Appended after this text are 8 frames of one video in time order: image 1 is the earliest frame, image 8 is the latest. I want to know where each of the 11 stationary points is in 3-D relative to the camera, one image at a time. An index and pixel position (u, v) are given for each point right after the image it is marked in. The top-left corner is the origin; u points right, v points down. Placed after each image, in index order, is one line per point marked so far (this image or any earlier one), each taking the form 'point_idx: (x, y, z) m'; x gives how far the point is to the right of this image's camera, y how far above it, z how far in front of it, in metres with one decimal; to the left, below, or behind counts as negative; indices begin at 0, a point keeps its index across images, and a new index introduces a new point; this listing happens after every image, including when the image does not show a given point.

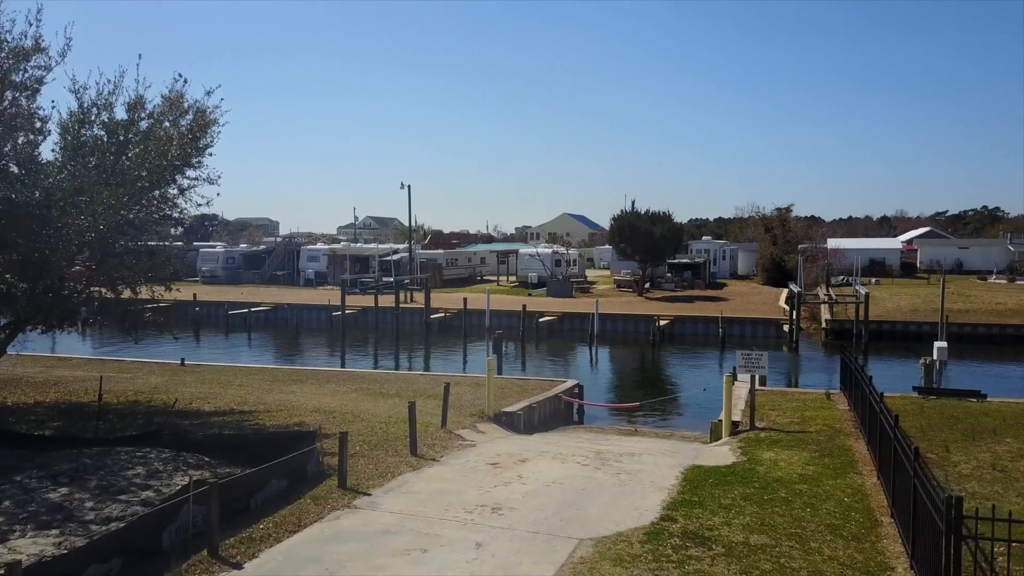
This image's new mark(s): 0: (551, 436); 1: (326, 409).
0: (+0.6, -2.4, +12.1) m
1: (-3.2, -2.1, +12.9) m
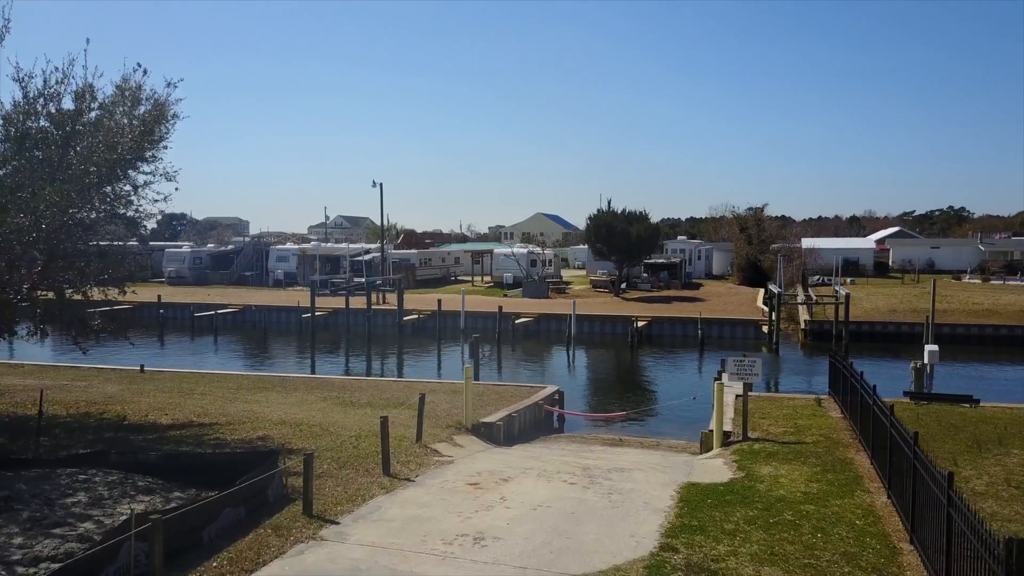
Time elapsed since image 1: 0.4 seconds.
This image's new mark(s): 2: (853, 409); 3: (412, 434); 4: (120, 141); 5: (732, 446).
0: (+0.3, -2.5, +11.5) m
1: (-3.5, -2.1, +12.0) m
2: (+5.2, -1.9, +11.4) m
3: (-1.4, -2.1, +10.8) m
4: (-6.1, +2.3, +11.6) m
5: (+3.1, -2.2, +10.5) m
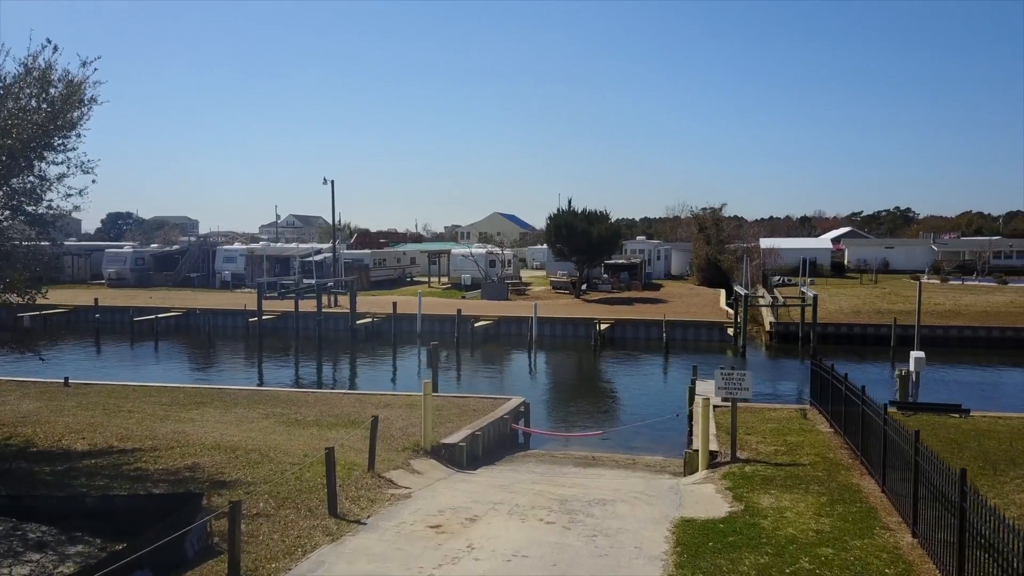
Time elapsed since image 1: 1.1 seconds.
0: (-0.2, -2.6, +10.3) m
1: (-4.1, -2.2, +10.7) m
2: (+4.7, -1.9, +10.5) m
3: (-1.9, -2.2, +9.6) m
4: (-6.6, +2.2, +10.1) m
5: (+2.7, -2.3, +9.5) m
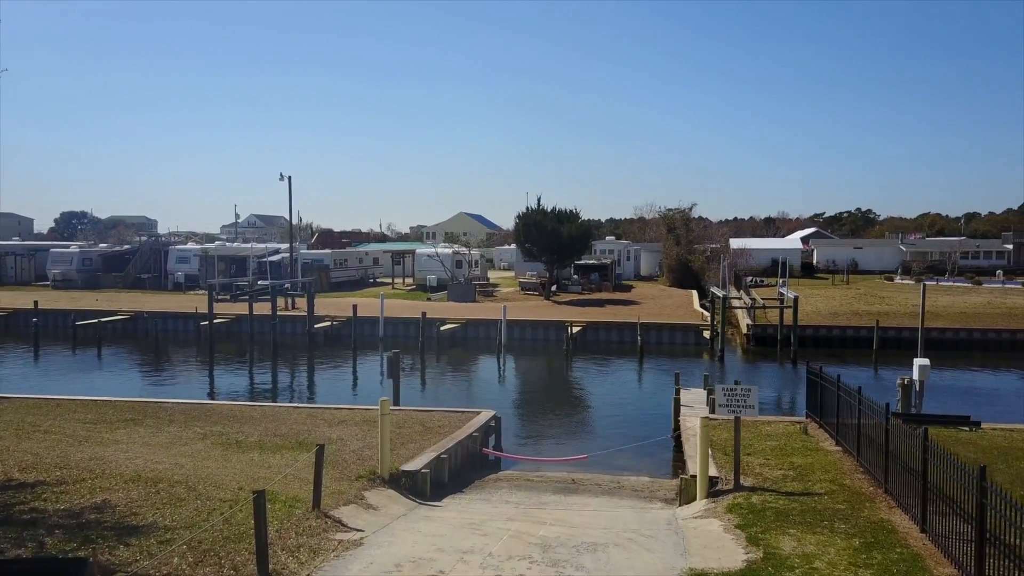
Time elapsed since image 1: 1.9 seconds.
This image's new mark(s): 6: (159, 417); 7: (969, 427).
0: (-0.5, -2.6, +8.9) m
1: (-4.4, -2.3, +9.1) m
2: (+4.3, -2.0, +9.3) m
3: (-2.2, -2.3, +8.1) m
4: (-6.9, +2.1, +8.4) m
5: (+2.3, -2.3, +8.2) m
6: (-6.2, -2.3, +13.2) m
7: (+7.1, -2.2, +11.6) m
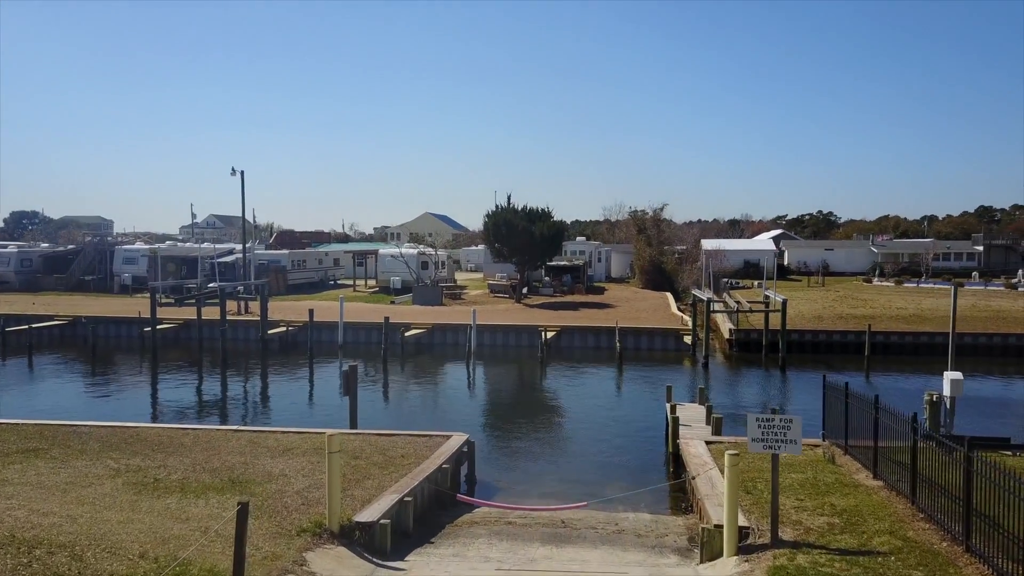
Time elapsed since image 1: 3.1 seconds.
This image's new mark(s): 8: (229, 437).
0: (-0.7, -2.6, +7.1) m
1: (-4.6, -2.3, +7.1) m
2: (+4.1, -2.0, +7.7) m
3: (-2.3, -2.3, +6.3) m
4: (-7.1, +2.1, +6.3) m
5: (+2.2, -2.4, +6.5) m
6: (-6.6, -2.4, +11.1) m
7: (+6.8, -2.2, +10.1) m
8: (-4.3, -2.3, +11.5) m
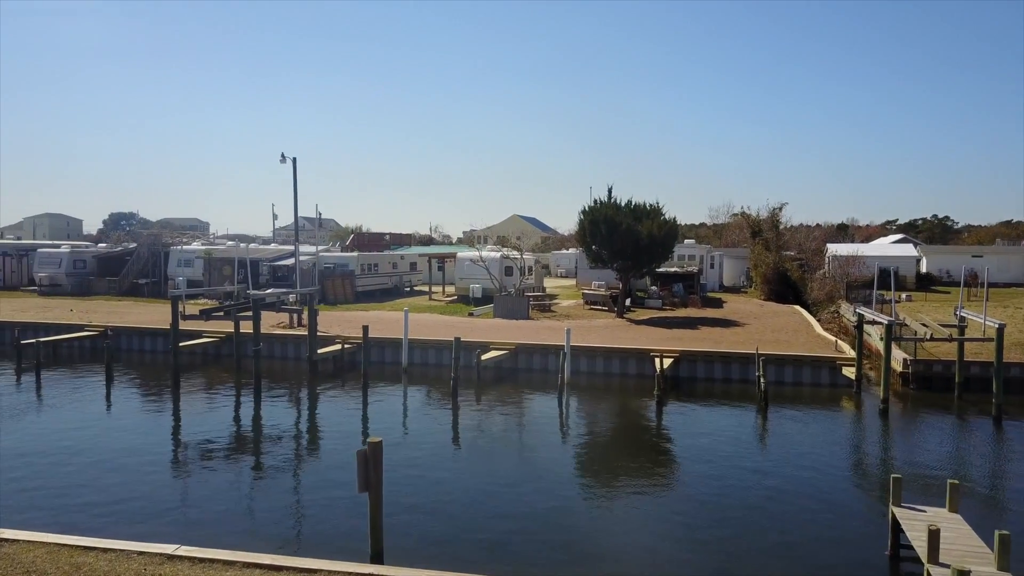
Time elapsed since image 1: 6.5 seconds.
0: (0.0, -2.9, +1.7) m
1: (-3.9, -2.5, +2.2) m
2: (+4.8, -2.3, +1.8) m
3: (-1.8, -2.5, +1.0) m
4: (-6.4, +1.9, +1.7) m
5: (+2.8, -2.6, +0.8) m
6: (-5.4, -2.6, +6.3) m
7: (+7.8, -2.6, +3.8) m
8: (-3.1, -2.5, +6.5) m
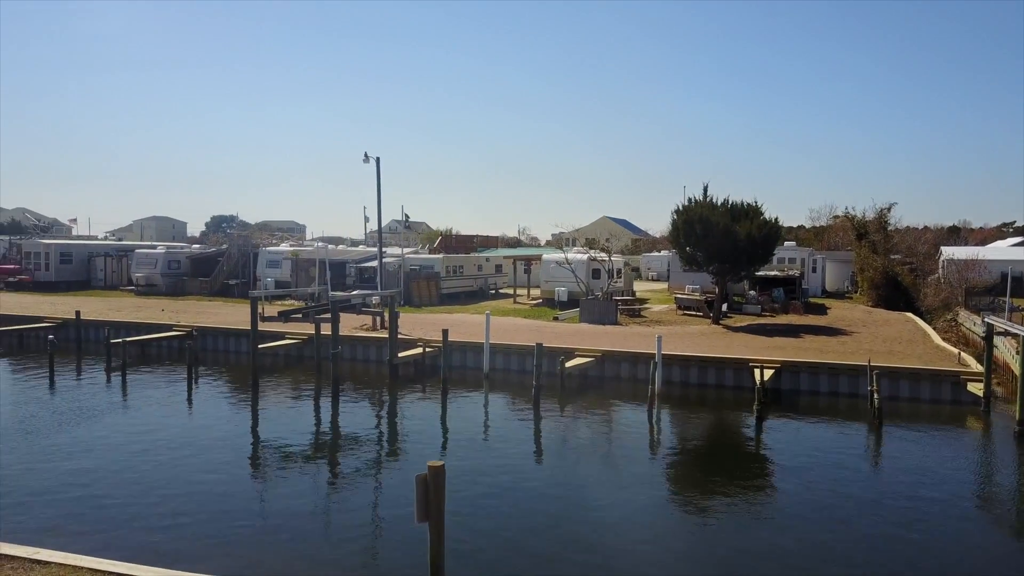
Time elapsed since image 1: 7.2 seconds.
0: (0.0, -2.9, +0.6) m
1: (-3.8, -2.5, +1.5) m
2: (+4.8, -2.3, +0.1) m
3: (-1.8, -2.5, +0.1) m
4: (-6.3, +2.0, +1.3) m
5: (+2.7, -2.7, -0.6) m
6: (-4.8, -2.6, +5.8) m
7: (+8.0, -2.6, +1.8) m
8: (-2.5, -2.5, +5.7) m
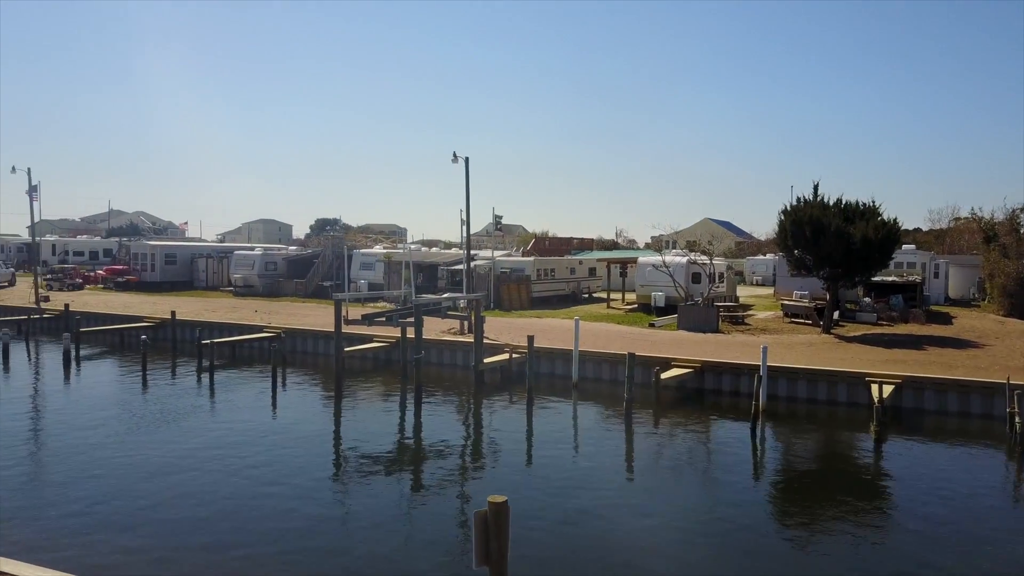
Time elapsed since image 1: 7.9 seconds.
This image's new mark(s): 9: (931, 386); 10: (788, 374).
0: (-0.3, -2.9, -0.4) m
1: (-3.9, -2.5, +1.0) m
2: (+4.5, -2.4, -1.5) m
3: (-2.1, -2.5, -0.6) m
4: (-6.4, +2.0, +1.2) m
5: (+2.2, -2.7, -1.9) m
6: (-4.3, -2.6, +5.4) m
7: (+7.8, -2.8, -0.2) m
8: (-2.1, -2.5, +5.0) m
9: (+10.3, -2.4, +18.2) m
10: (+7.4, -2.3, +19.8) m
